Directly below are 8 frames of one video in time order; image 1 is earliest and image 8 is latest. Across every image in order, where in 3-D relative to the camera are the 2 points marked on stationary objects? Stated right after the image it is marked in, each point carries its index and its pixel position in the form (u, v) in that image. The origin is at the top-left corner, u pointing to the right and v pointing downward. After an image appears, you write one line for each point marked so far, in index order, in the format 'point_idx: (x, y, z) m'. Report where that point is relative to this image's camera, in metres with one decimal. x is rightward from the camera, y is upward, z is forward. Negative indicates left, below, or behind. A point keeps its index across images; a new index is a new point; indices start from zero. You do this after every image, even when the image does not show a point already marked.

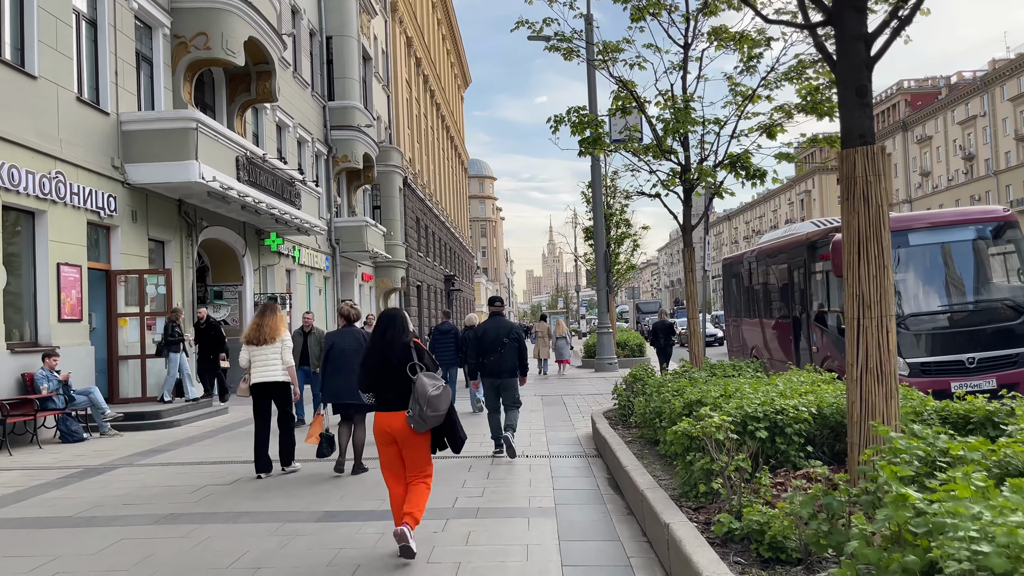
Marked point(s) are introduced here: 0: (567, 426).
0: (+0.7, -1.8, +10.5) m
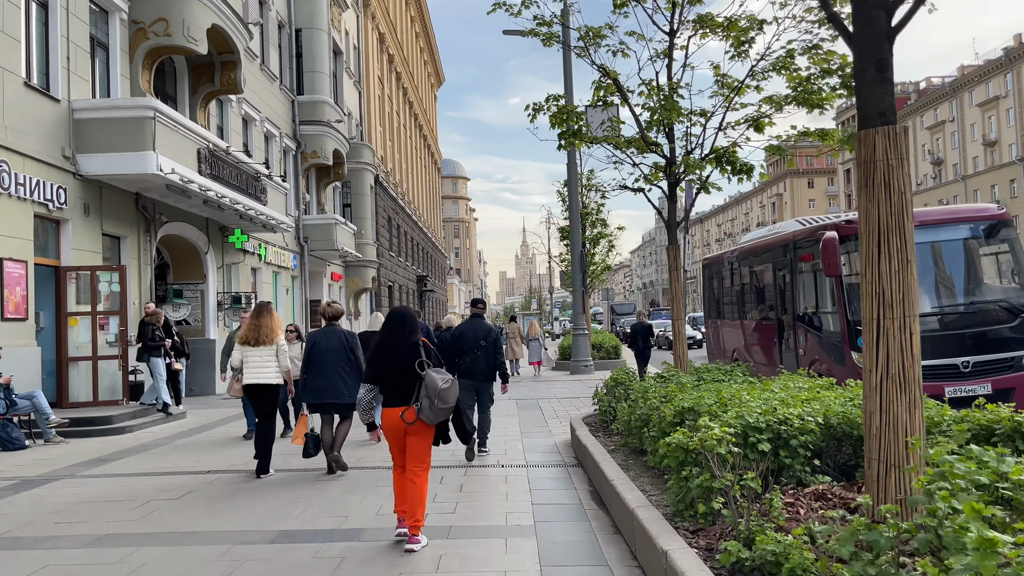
0: (+0.4, -1.8, +10.0) m
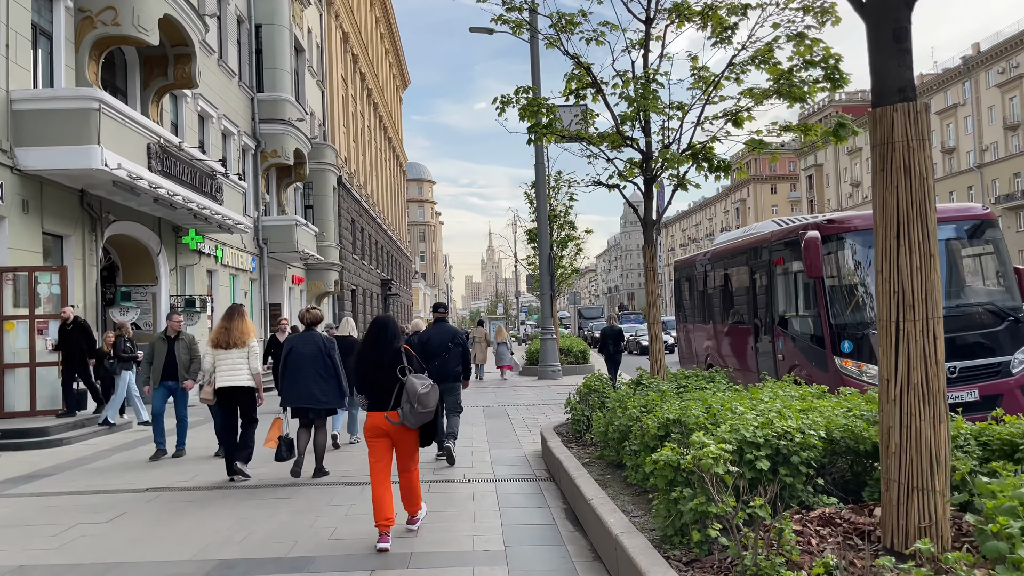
0: (0.0, -1.8, +9.5) m
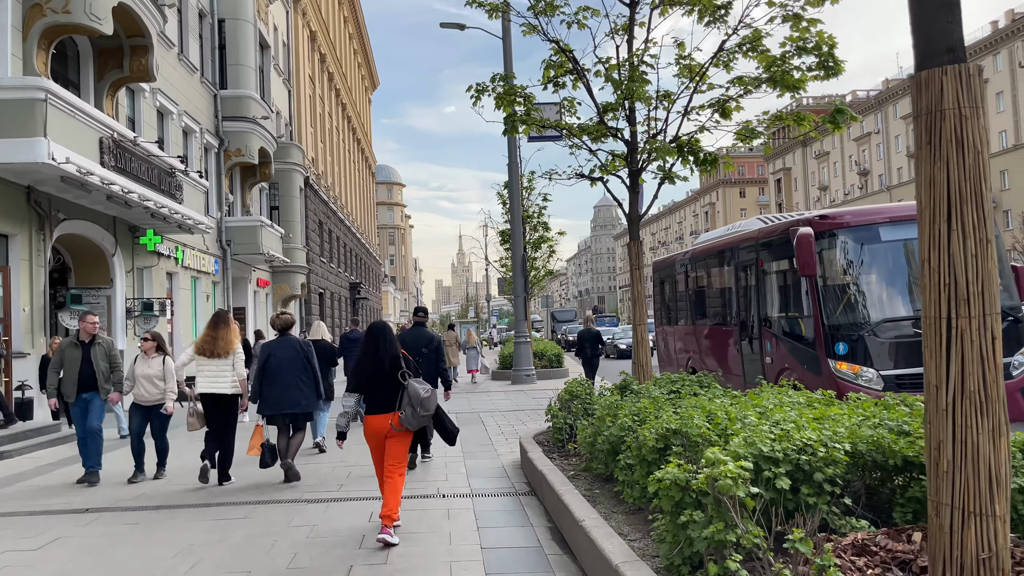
0: (-0.3, -1.8, +9.0) m
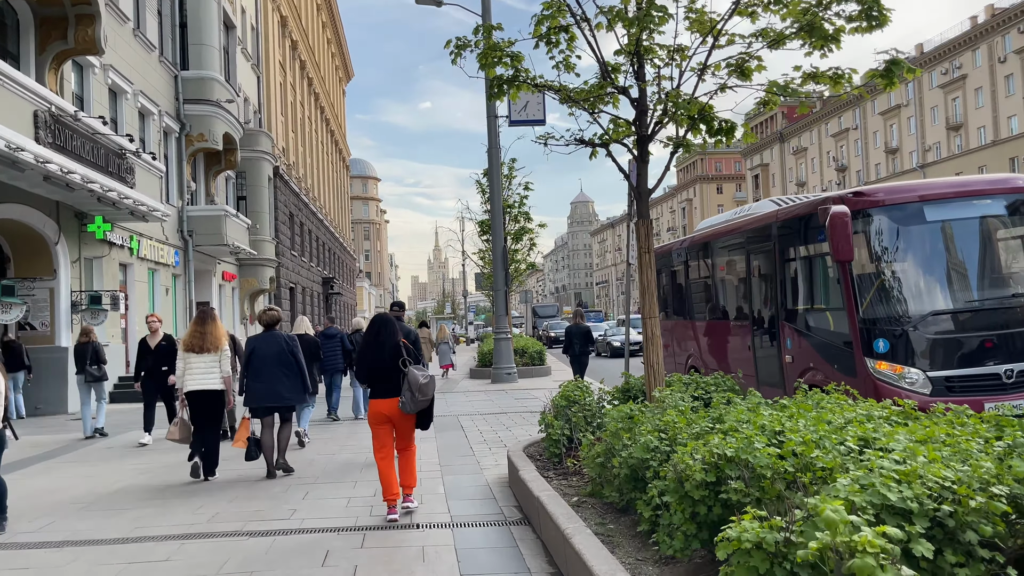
0: (-0.4, -1.7, +7.8) m
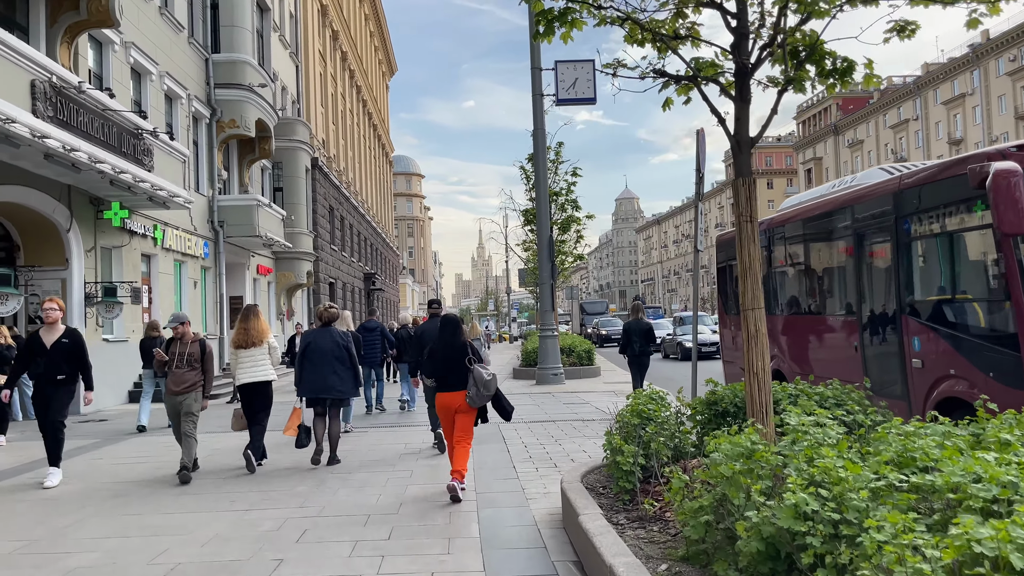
0: (0.0, -1.6, +6.3) m
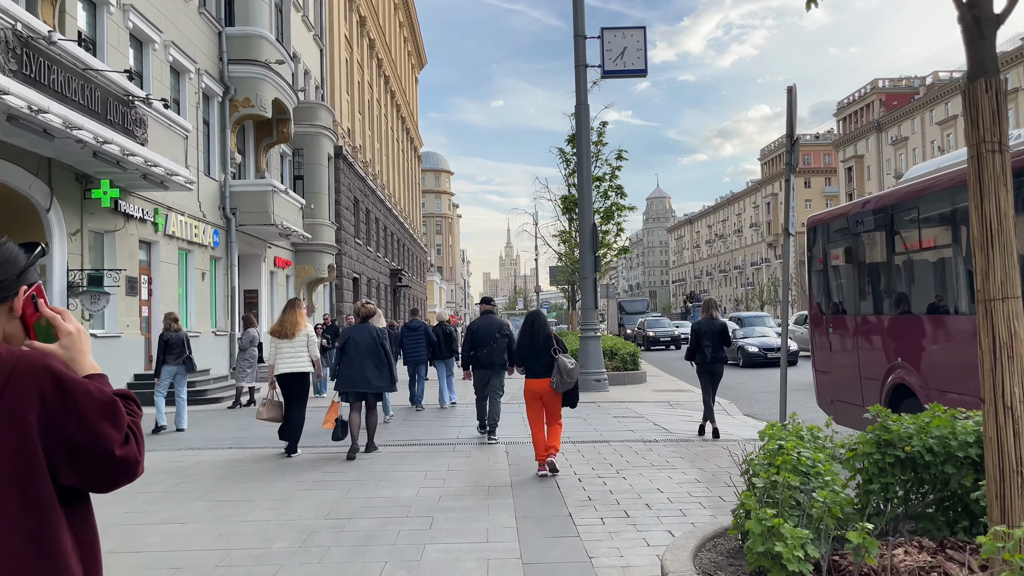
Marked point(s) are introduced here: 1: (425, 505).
0: (+0.3, -1.5, +4.4) m
1: (-0.6, -1.6, +5.9) m
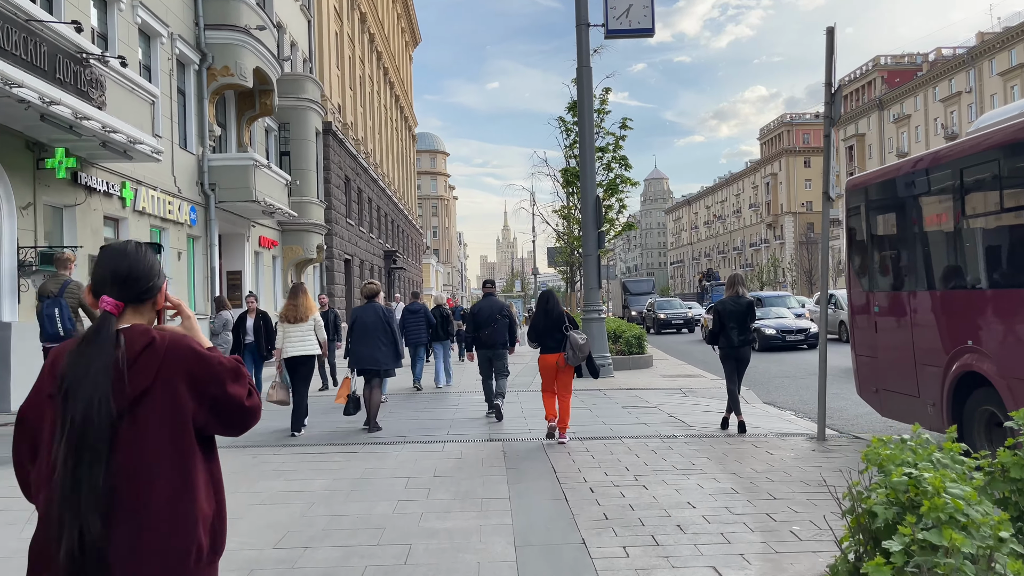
0: (+0.3, -1.3, +3.2) m
1: (-0.6, -1.4, +4.8) m
